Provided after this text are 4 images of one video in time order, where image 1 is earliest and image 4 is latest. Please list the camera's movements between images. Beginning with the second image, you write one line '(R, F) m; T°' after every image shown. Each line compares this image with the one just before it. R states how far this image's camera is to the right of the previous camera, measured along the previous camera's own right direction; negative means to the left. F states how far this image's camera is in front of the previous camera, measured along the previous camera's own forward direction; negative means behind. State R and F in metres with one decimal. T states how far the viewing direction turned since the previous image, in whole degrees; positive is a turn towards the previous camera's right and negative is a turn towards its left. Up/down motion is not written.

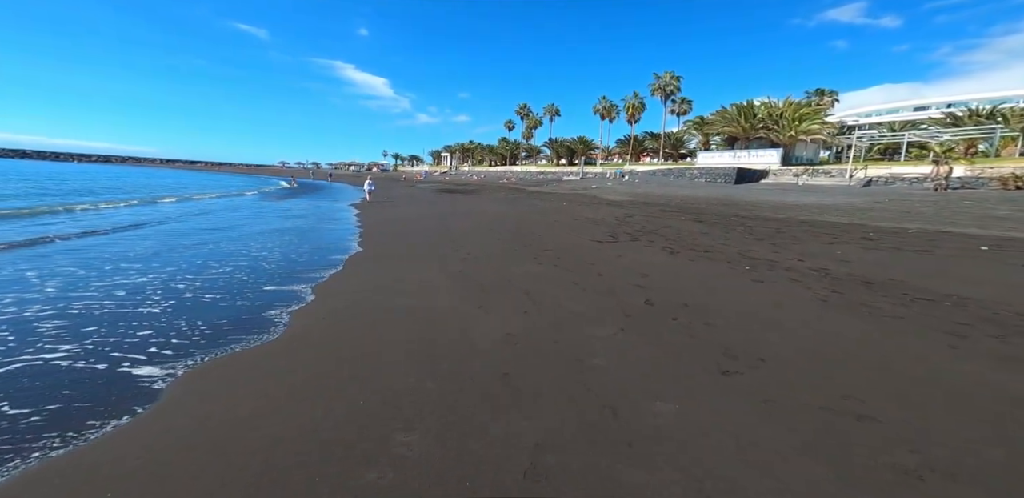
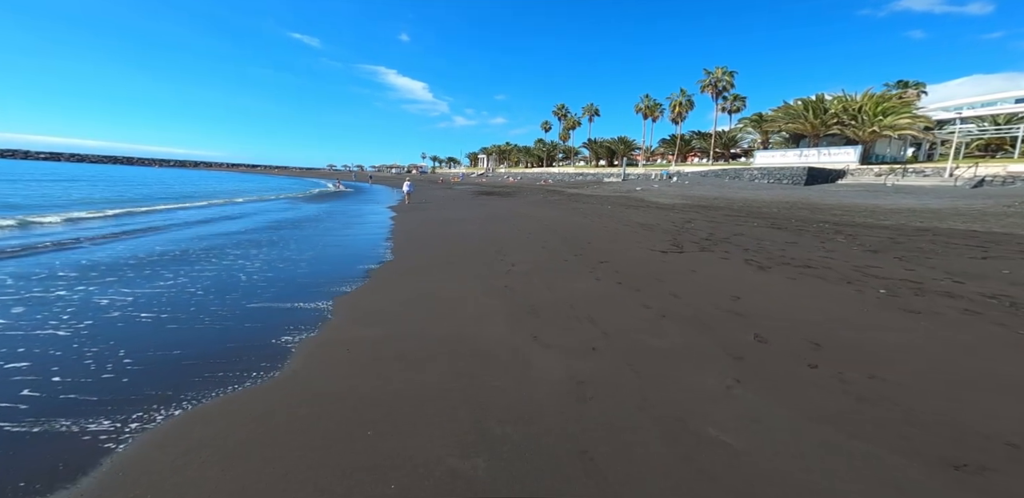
(-0.3, +1.1) m; -4°
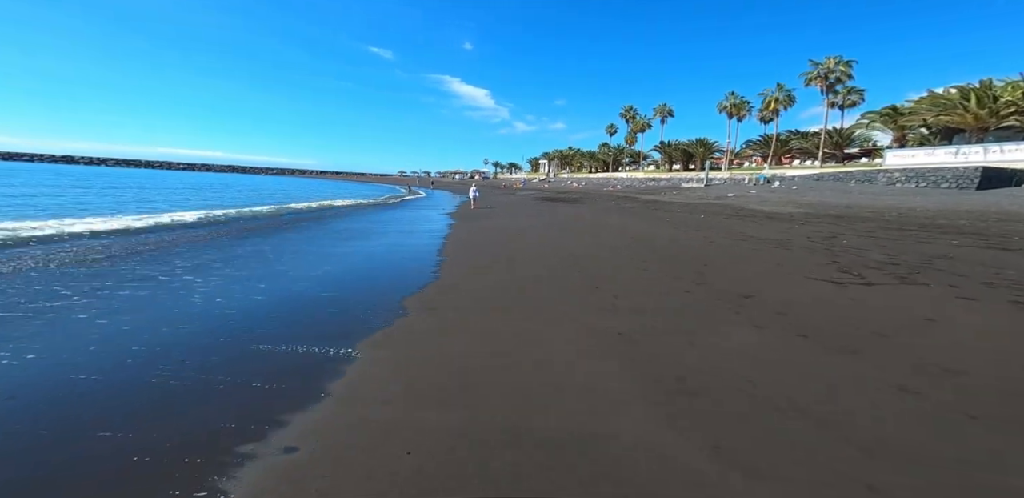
(-0.7, +1.9) m; -7°
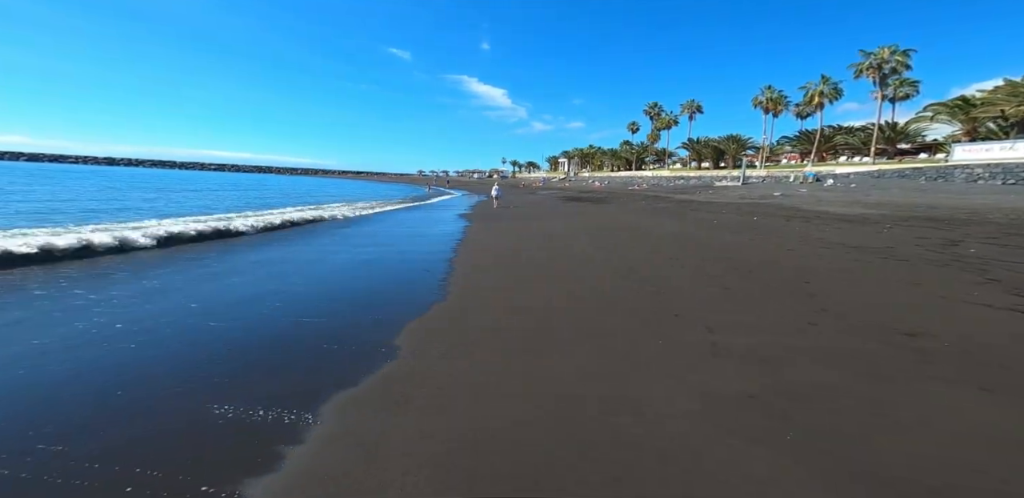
(-0.6, +1.3) m; -2°
